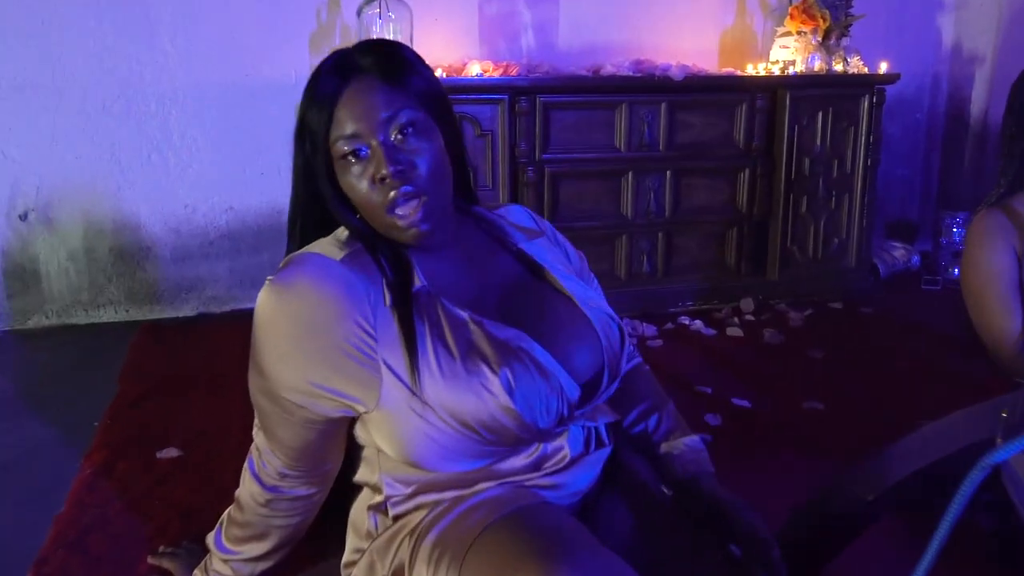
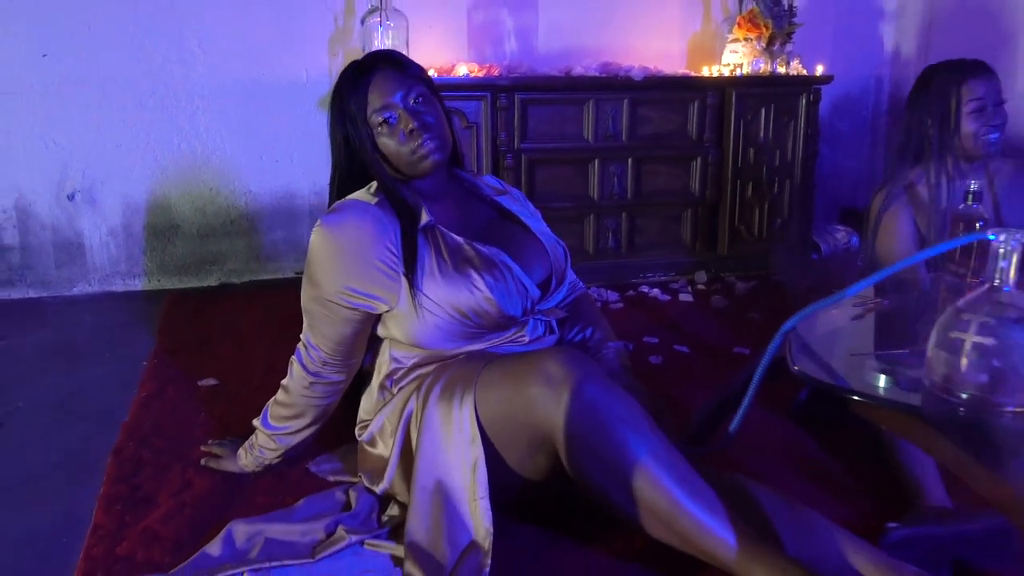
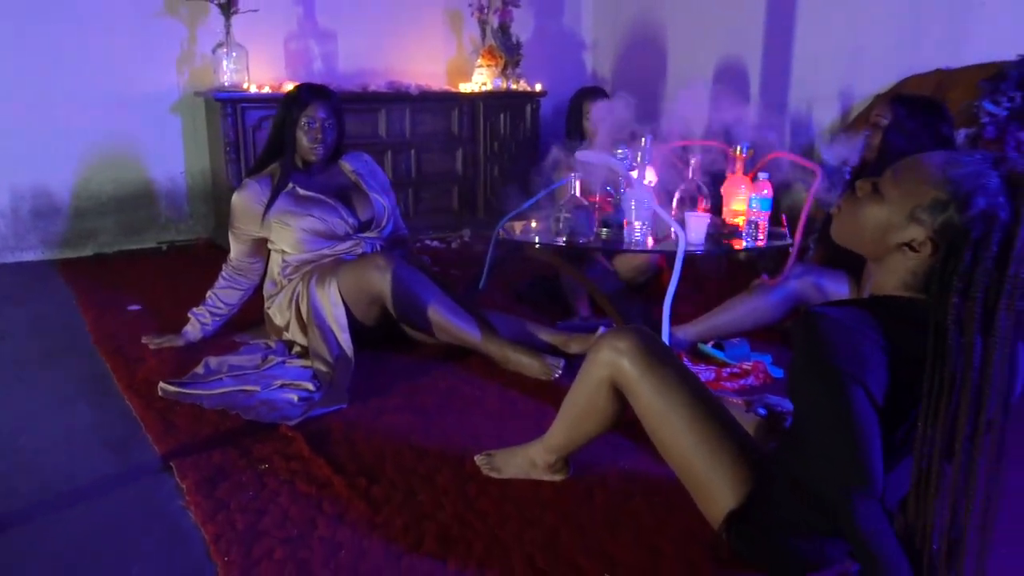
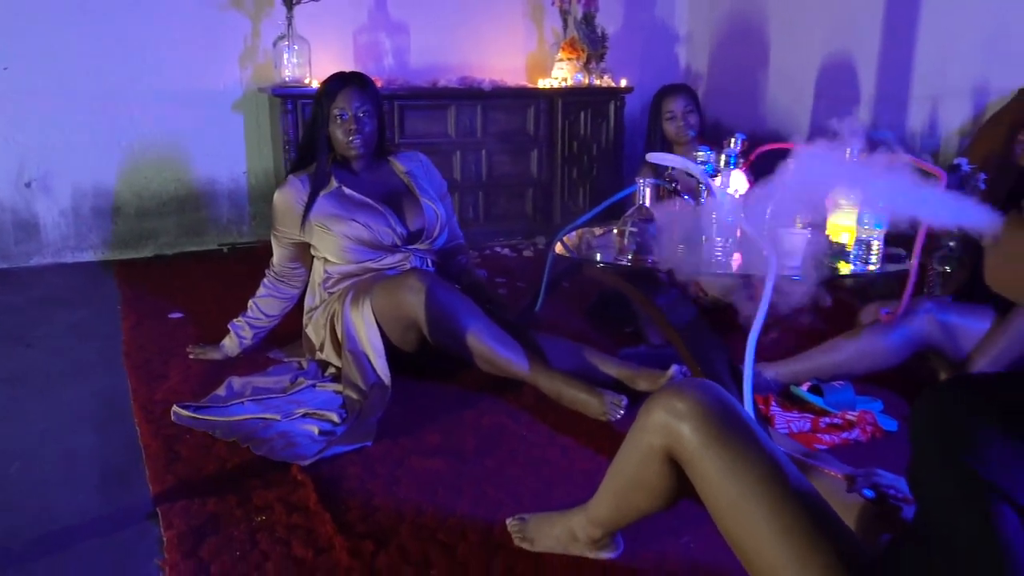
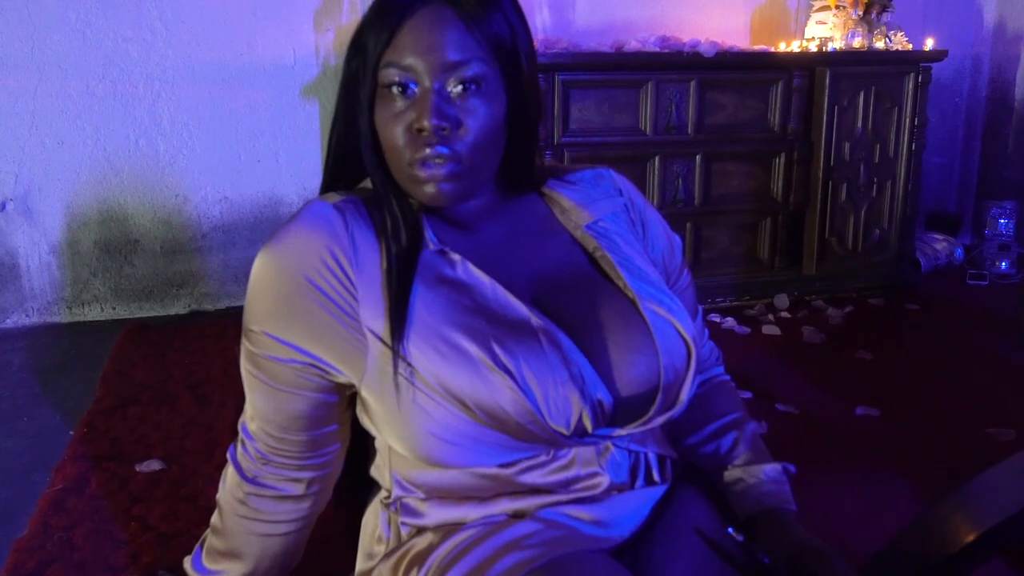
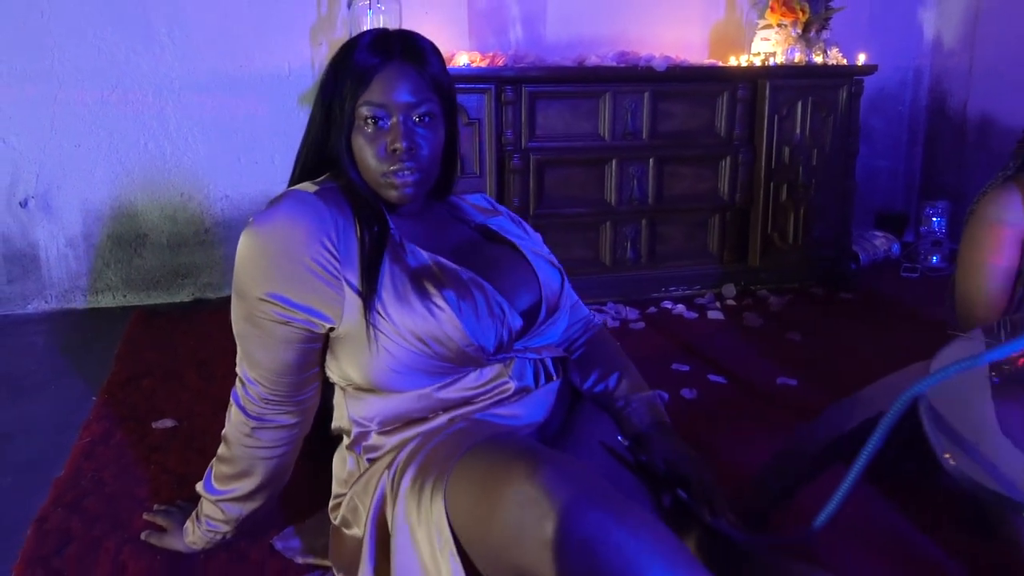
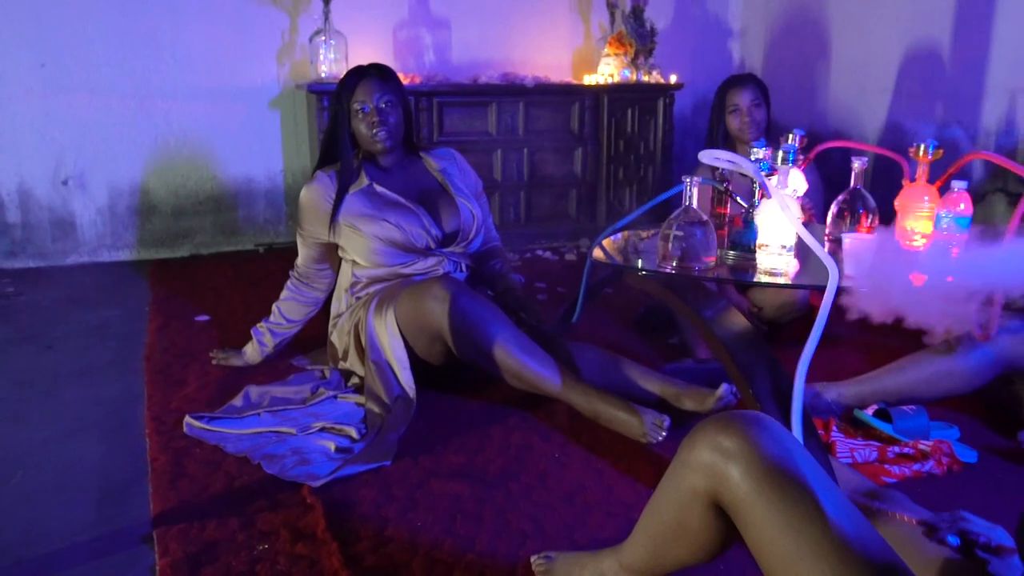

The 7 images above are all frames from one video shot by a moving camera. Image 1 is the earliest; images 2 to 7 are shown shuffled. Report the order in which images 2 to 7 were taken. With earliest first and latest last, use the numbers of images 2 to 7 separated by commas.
5, 6, 2, 7, 4, 3
